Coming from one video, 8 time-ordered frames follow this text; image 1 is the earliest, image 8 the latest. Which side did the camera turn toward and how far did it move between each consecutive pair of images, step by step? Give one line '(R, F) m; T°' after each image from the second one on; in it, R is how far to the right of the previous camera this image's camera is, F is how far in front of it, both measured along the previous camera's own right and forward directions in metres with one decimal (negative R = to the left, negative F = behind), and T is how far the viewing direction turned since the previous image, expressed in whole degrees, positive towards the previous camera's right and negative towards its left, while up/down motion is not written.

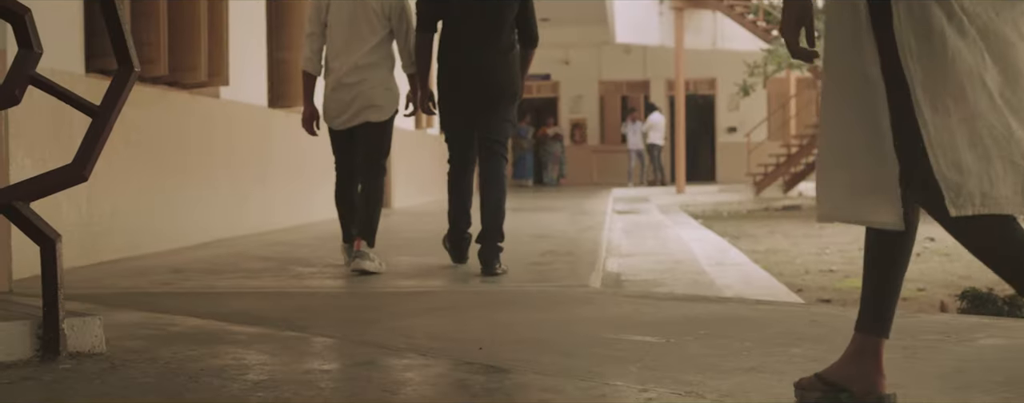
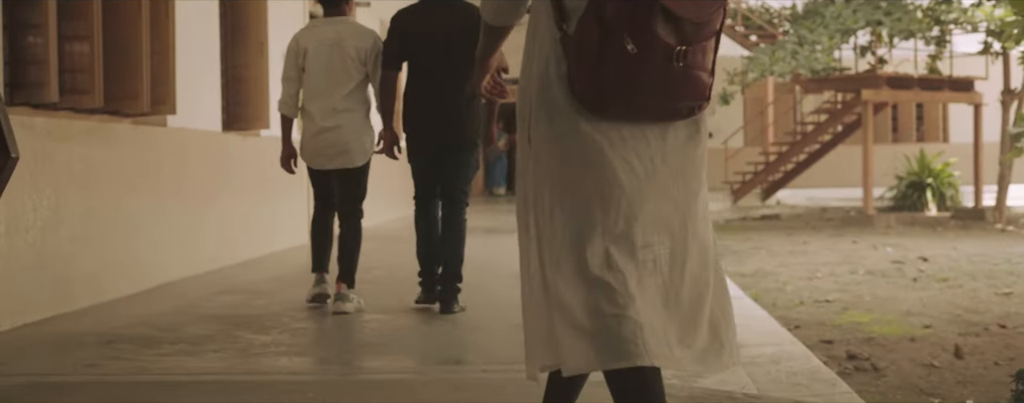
(0.0, +0.6) m; +2°
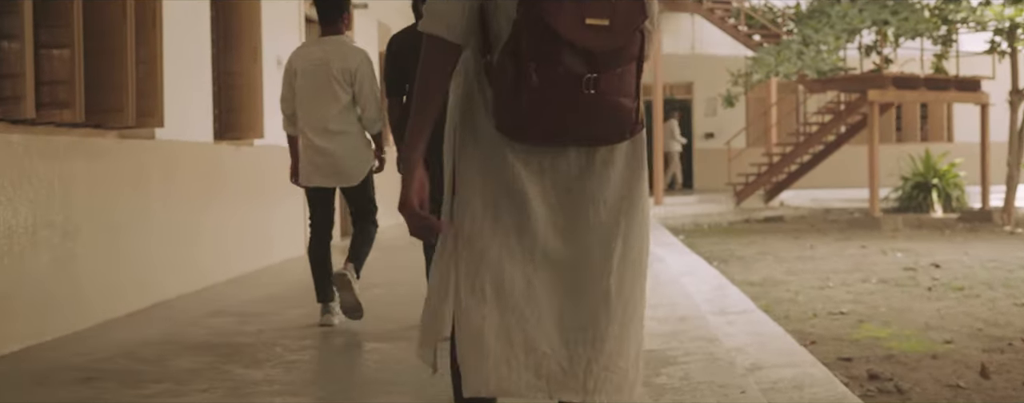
(0.0, +0.3) m; 0°
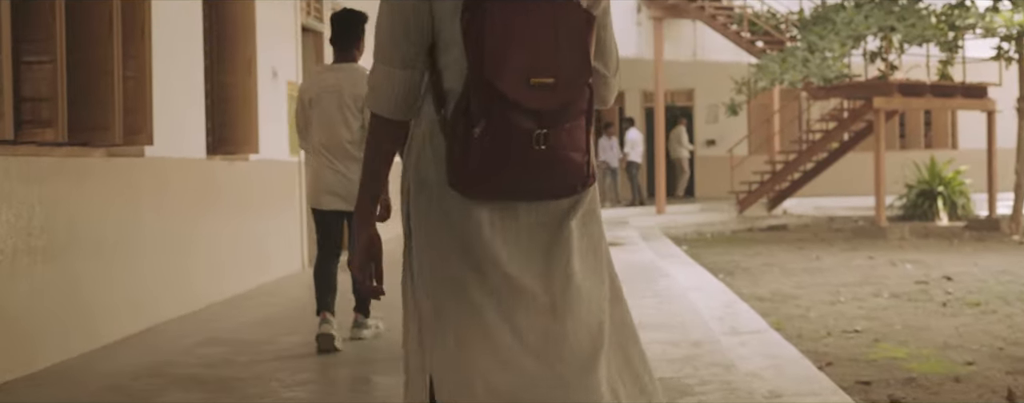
(0.0, +0.2) m; 0°
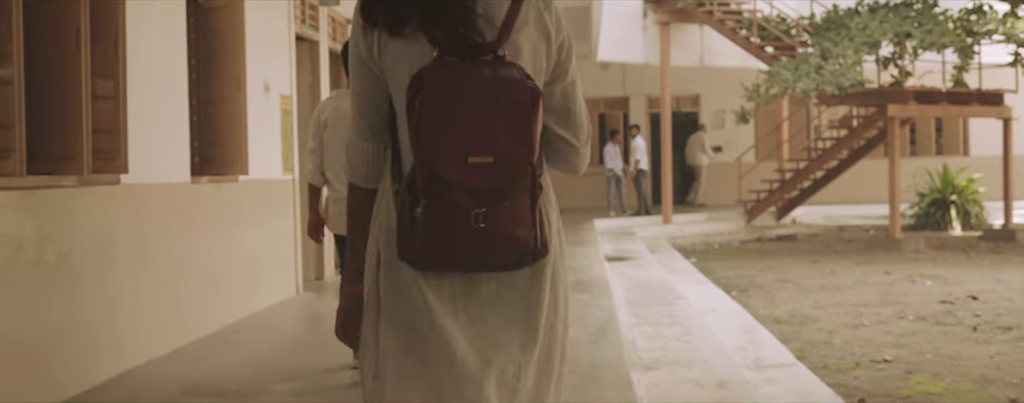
(0.0, +0.4) m; 0°
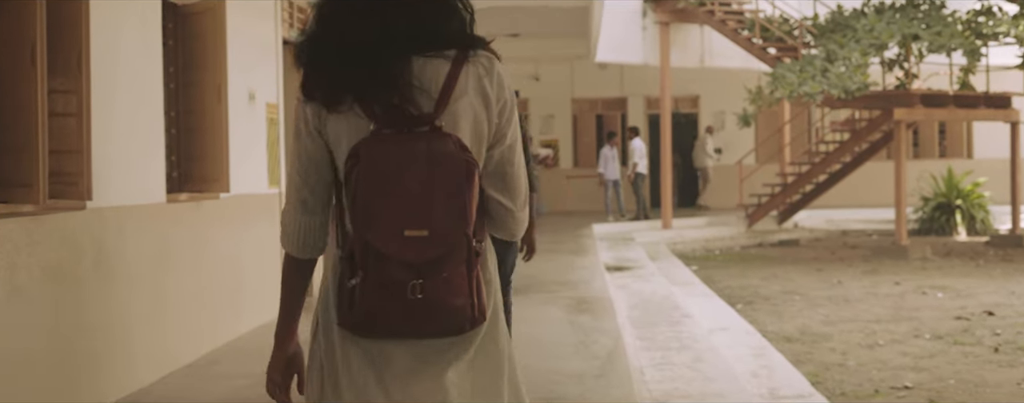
(0.0, +0.4) m; 0°
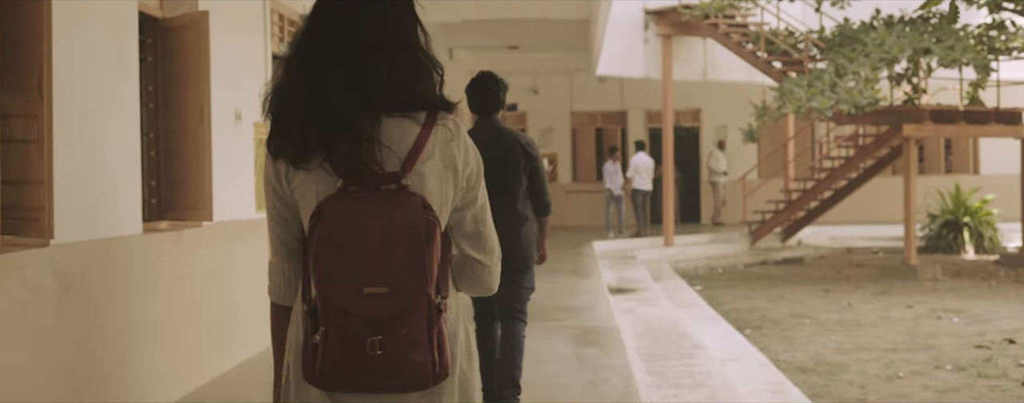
(0.0, +0.4) m; 0°
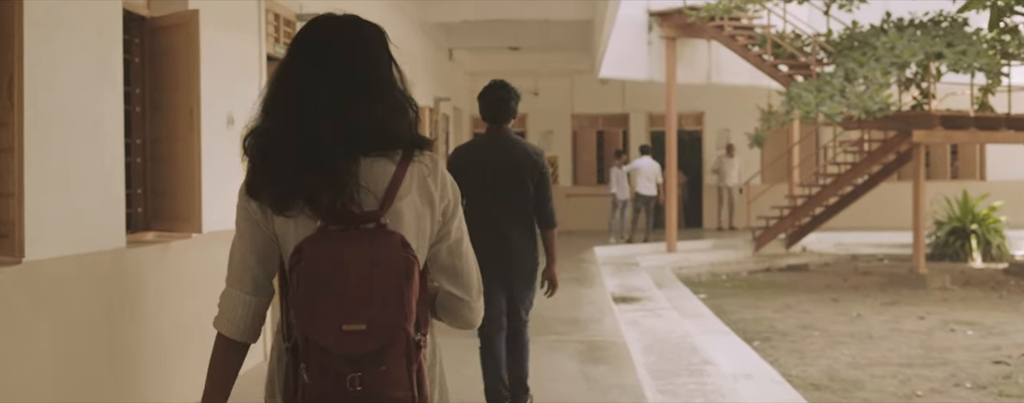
(0.0, +0.3) m; 0°
